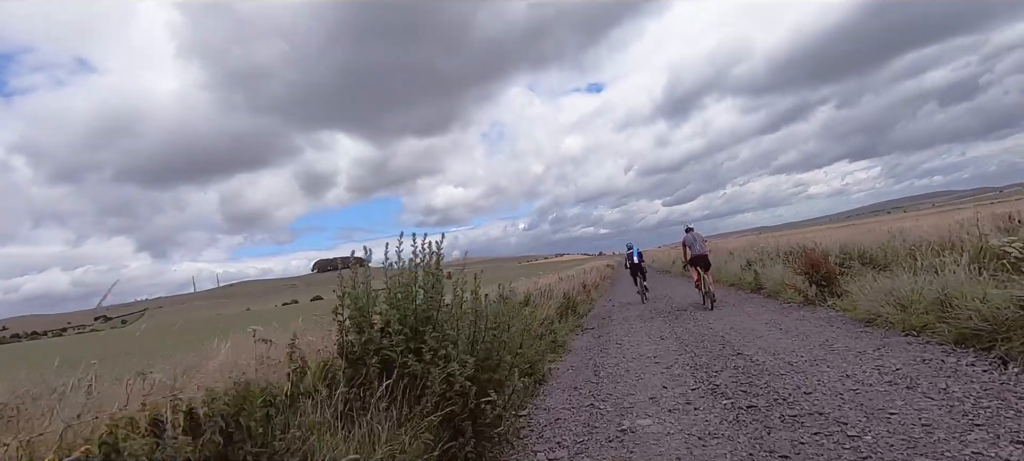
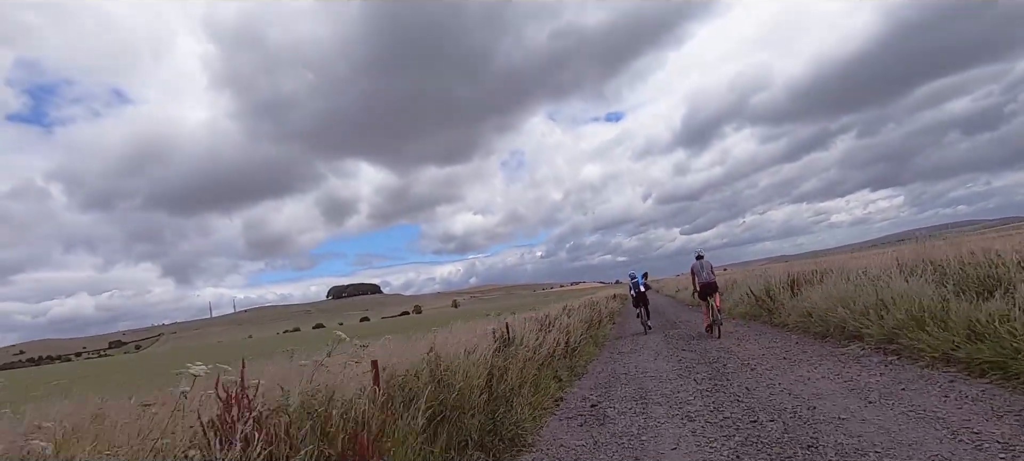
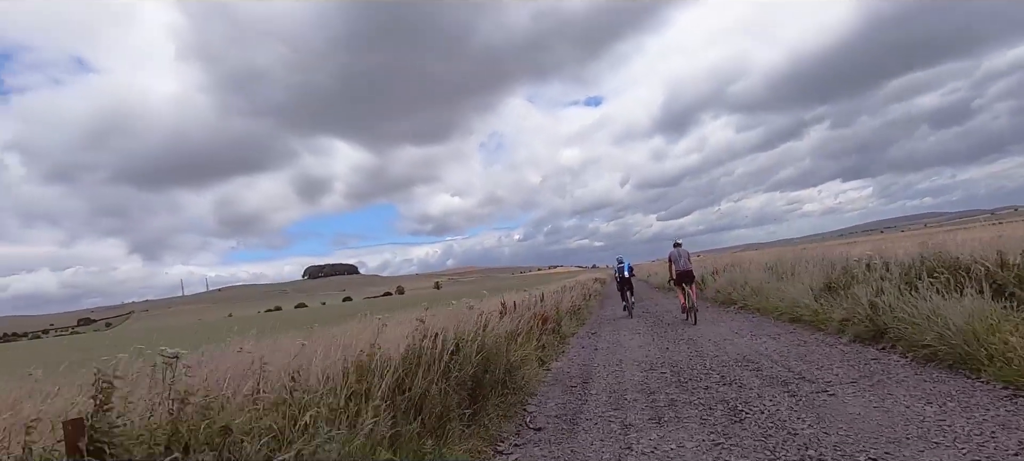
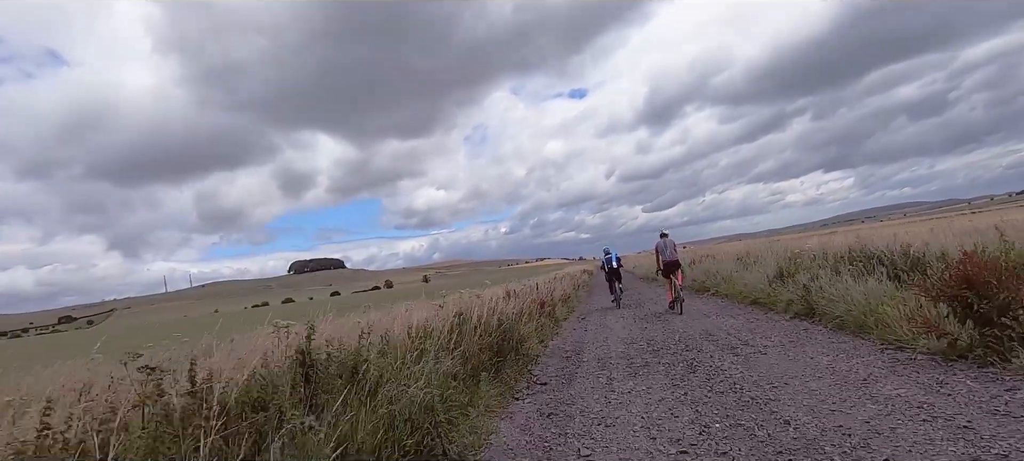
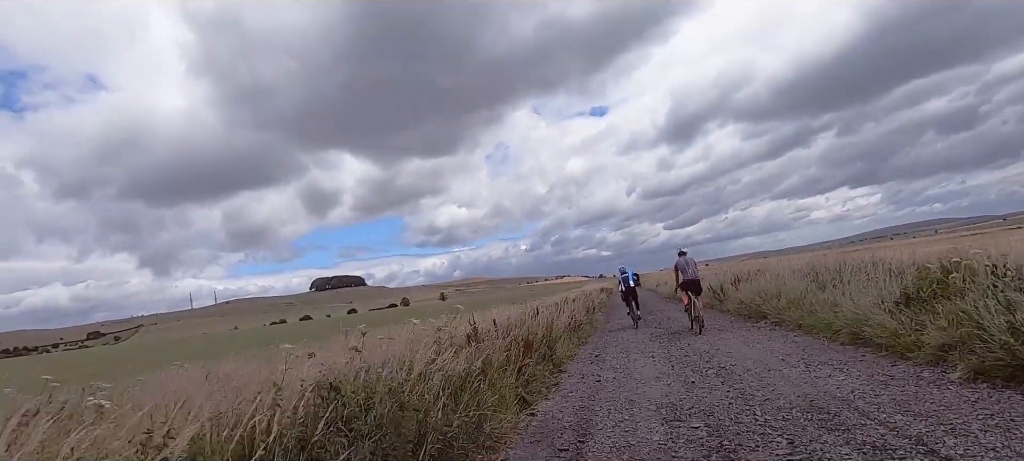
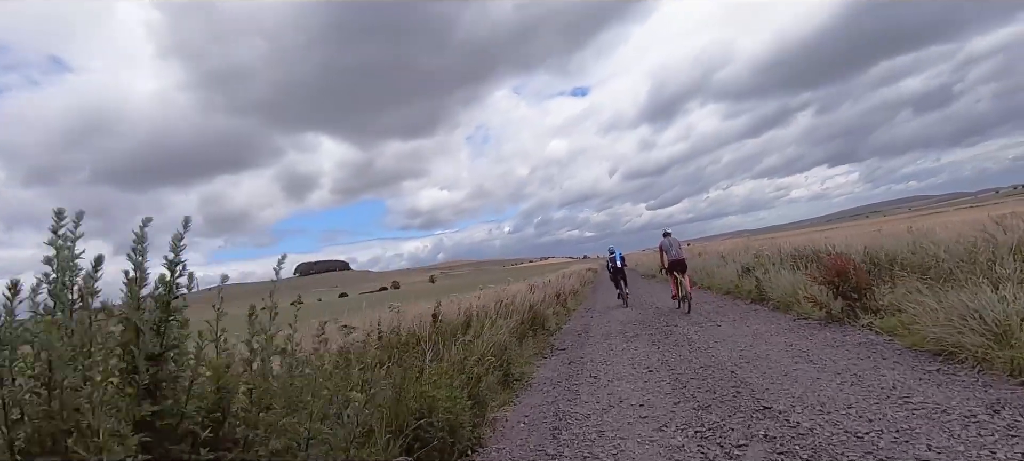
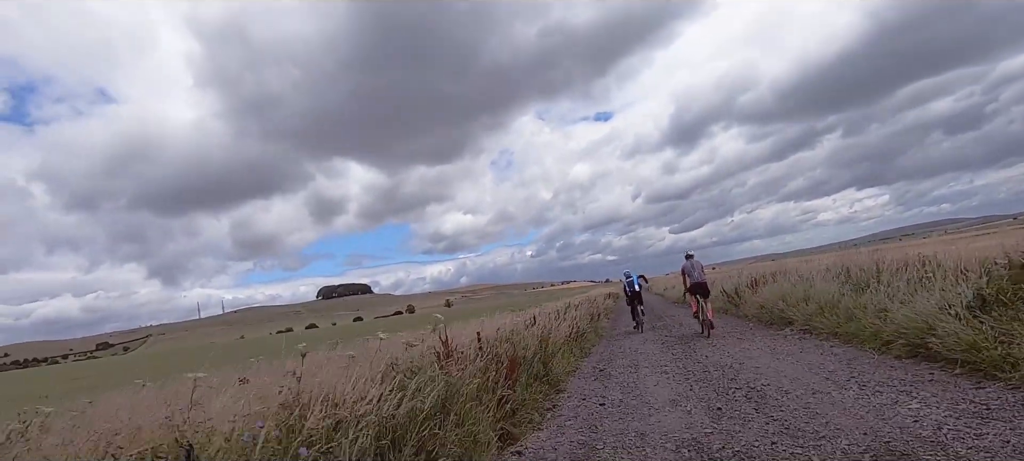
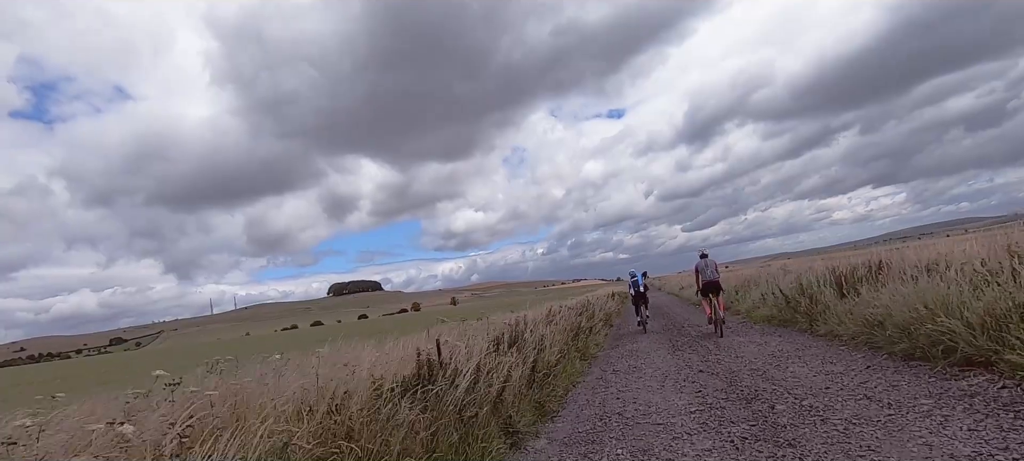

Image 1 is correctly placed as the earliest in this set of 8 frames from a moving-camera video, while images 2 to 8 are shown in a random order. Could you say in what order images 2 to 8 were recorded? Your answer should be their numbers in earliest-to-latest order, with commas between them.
6, 4, 3, 5, 7, 2, 8
